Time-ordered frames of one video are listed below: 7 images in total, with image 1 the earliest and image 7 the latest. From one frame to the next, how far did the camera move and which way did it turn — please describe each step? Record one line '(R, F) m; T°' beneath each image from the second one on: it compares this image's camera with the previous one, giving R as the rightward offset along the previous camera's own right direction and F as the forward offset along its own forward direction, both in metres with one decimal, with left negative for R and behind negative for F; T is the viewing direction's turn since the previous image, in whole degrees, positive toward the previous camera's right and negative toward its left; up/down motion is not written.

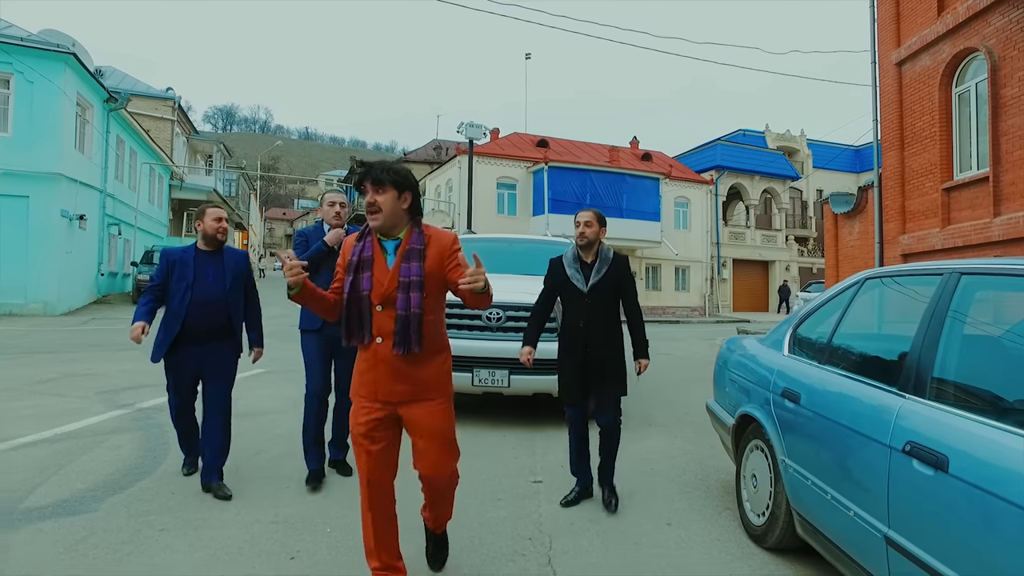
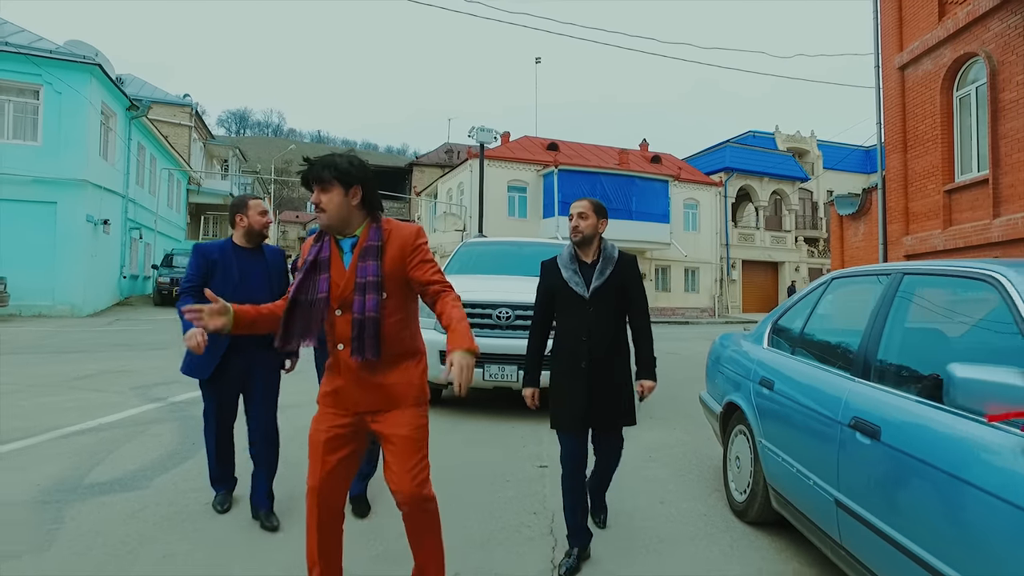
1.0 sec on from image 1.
(0.0, -0.4) m; -1°
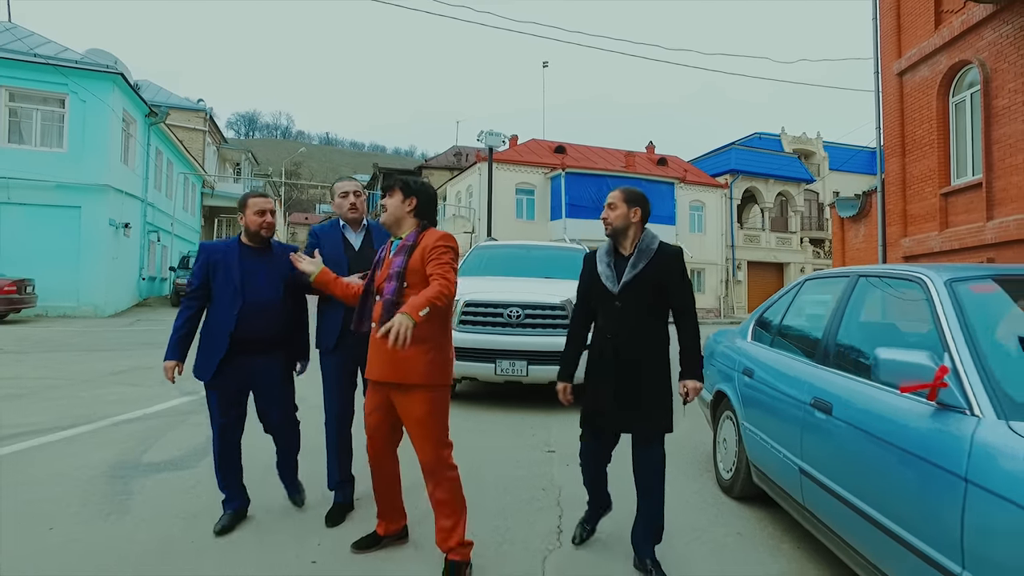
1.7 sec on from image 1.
(0.0, -0.4) m; -1°
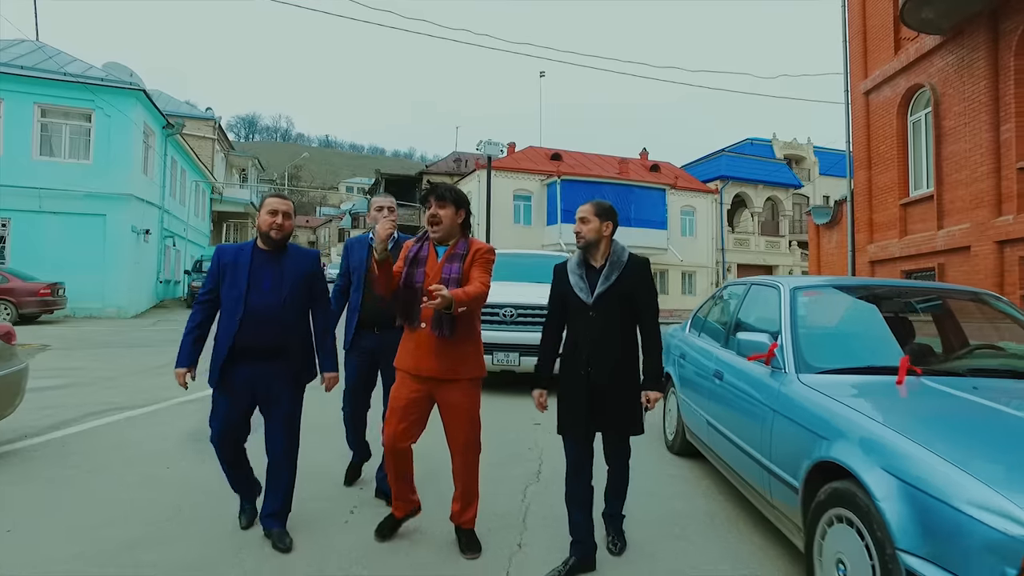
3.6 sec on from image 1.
(0.0, -1.1) m; 0°
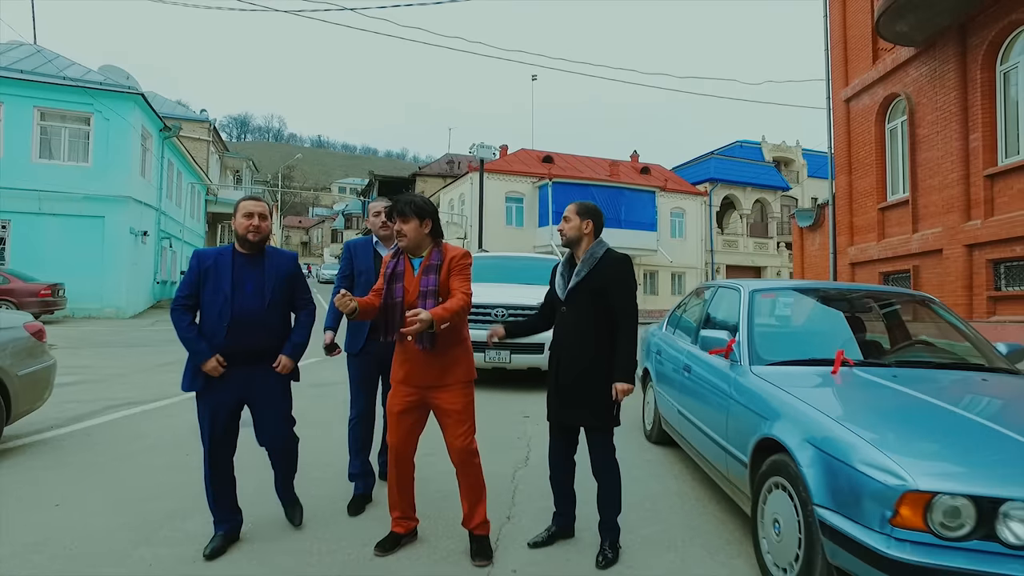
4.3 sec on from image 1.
(0.0, -0.4) m; +1°
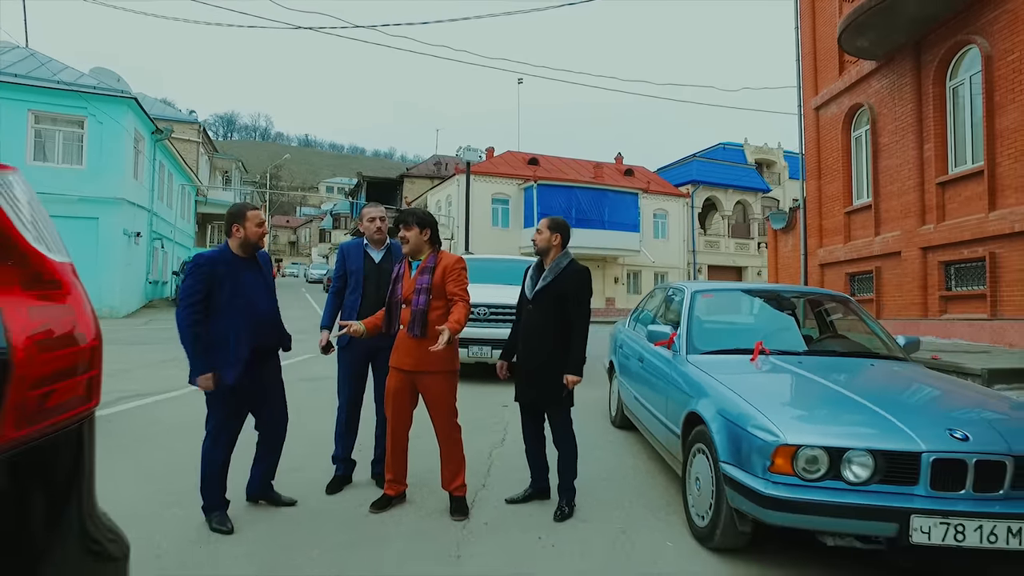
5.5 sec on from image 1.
(+0.1, -0.6) m; +1°
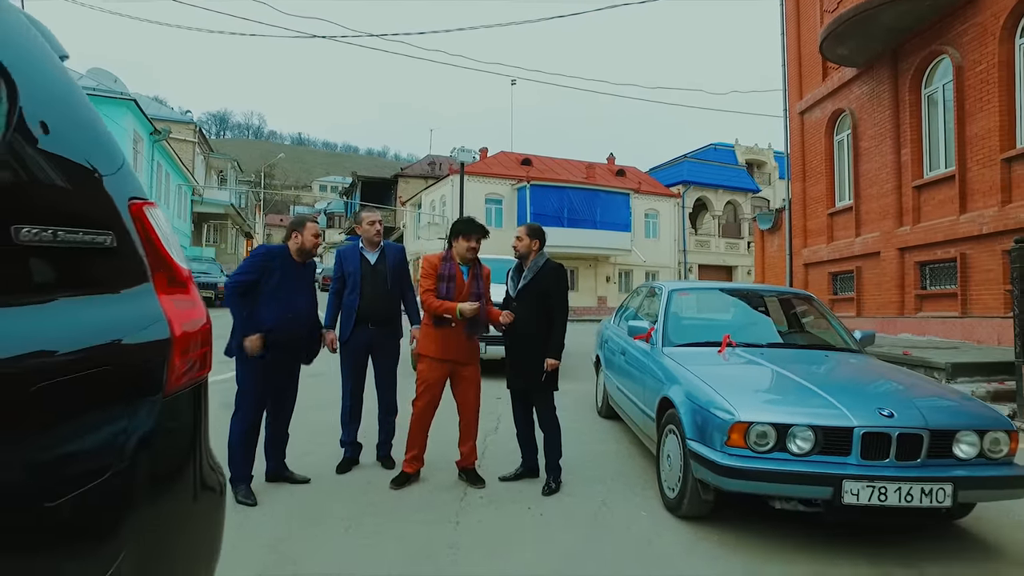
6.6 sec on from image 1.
(0.0, -0.4) m; +1°
